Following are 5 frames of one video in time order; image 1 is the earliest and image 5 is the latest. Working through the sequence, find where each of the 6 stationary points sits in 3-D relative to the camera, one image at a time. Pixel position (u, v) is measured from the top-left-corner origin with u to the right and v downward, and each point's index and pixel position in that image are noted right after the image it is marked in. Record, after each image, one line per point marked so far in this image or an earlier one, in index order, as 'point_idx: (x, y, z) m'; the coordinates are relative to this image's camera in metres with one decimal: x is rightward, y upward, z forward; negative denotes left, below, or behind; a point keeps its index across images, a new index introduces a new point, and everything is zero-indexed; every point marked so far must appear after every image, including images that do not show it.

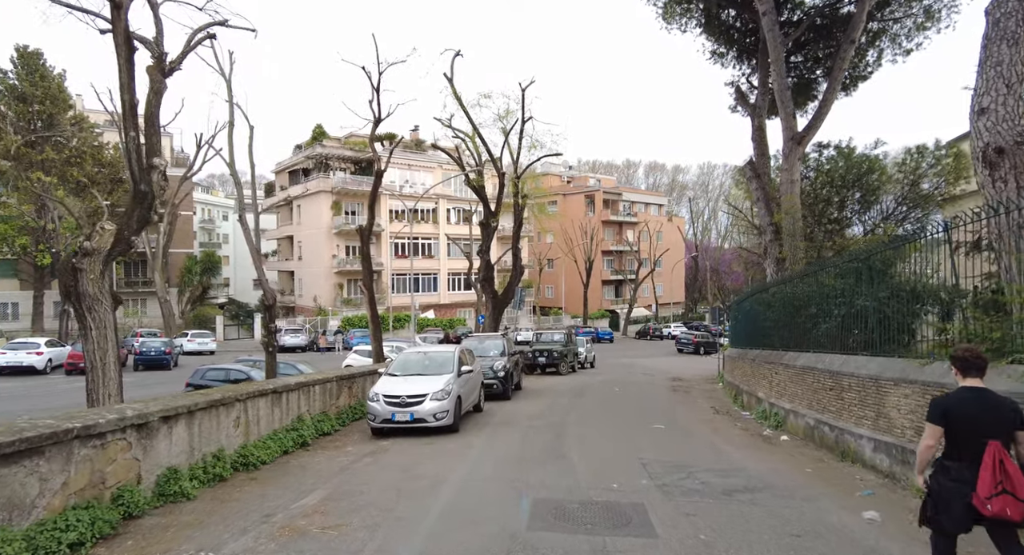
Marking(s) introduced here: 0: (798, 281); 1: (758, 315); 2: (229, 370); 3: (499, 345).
0: (+5.4, -0.1, +12.1) m
1: (+6.0, -0.9, +15.4) m
2: (-7.5, -2.5, +17.1) m
3: (-0.3, -1.7, +15.7) m
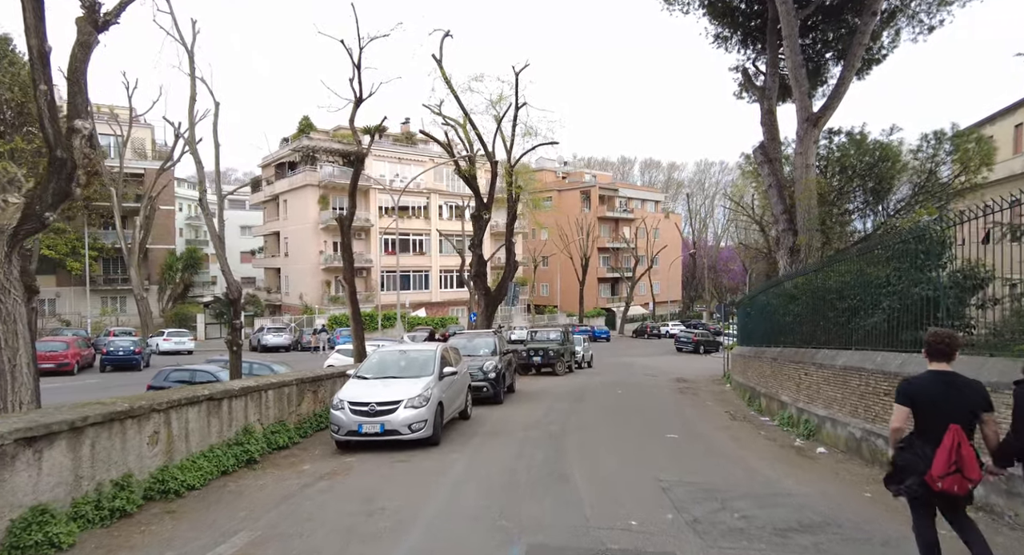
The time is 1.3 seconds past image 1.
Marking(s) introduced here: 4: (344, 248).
0: (+5.2, +0.1, +10.7) m
1: (+5.8, -0.7, +14.0) m
2: (-7.7, -2.3, +15.6) m
3: (-0.5, -1.5, +14.3) m
4: (-5.0, +0.8, +19.0) m
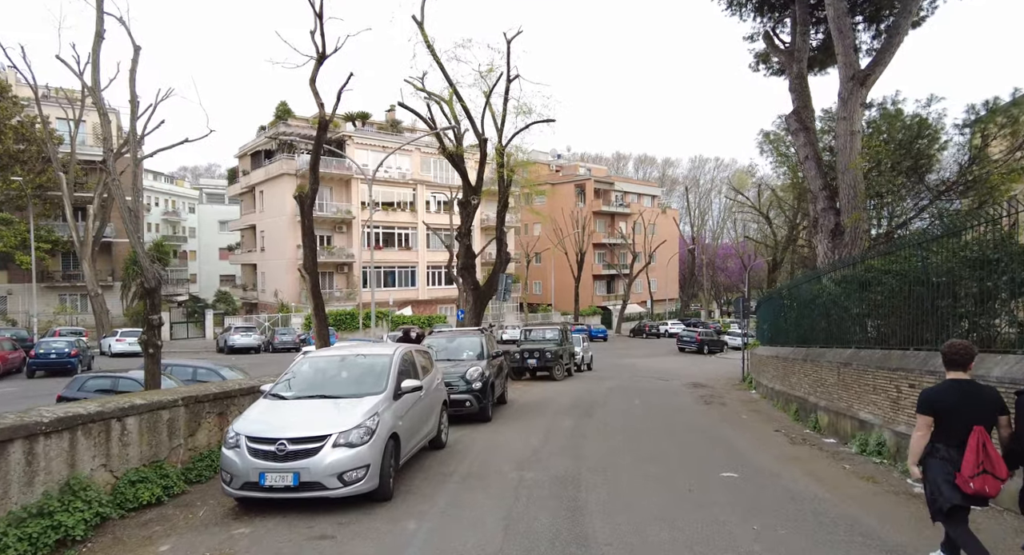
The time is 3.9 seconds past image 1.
0: (+5.1, +0.4, +7.9) m
1: (+5.6, -0.4, +11.2) m
2: (-7.9, -2.0, +12.7) m
3: (-0.6, -1.2, +11.4) m
4: (-5.2, +1.0, +16.1) m
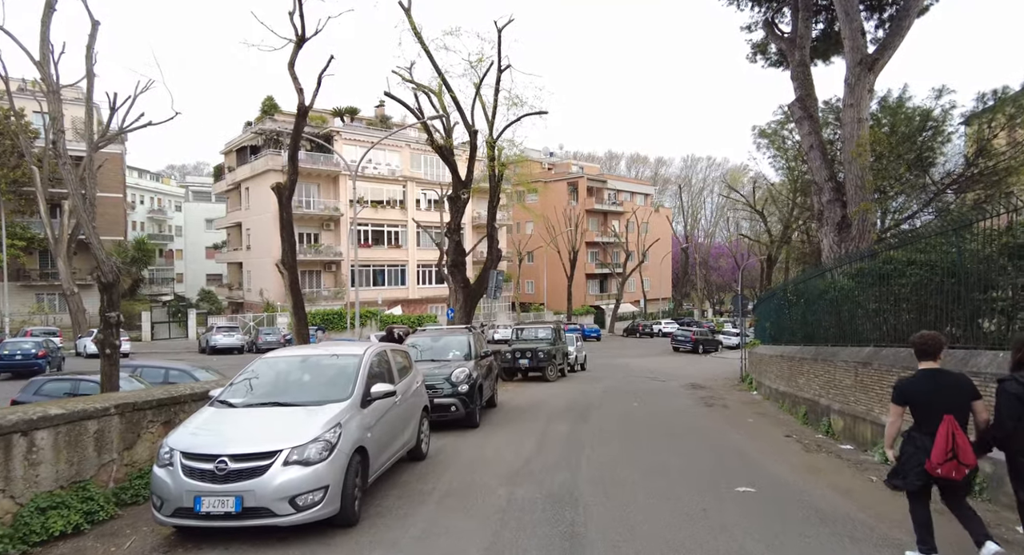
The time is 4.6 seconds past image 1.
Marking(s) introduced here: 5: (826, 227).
0: (+5.0, +0.5, +7.1) m
1: (+5.5, -0.3, +10.5) m
2: (-8.0, -1.9, +11.8) m
3: (-0.8, -1.1, +10.6) m
4: (-5.4, +1.1, +15.2) m
5: (+7.4, +1.2, +15.2) m
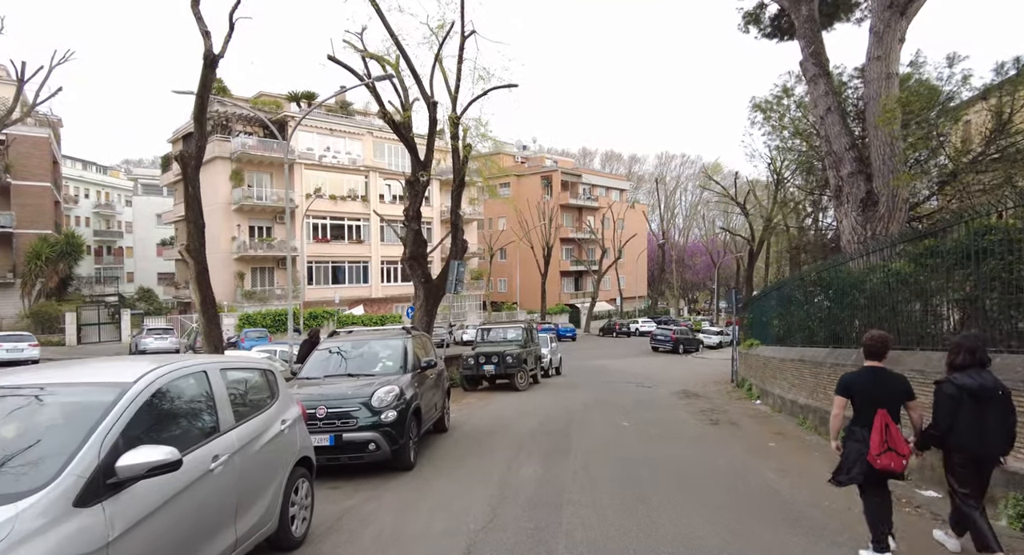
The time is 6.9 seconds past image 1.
0: (+4.5, +0.7, +4.6) m
1: (+4.9, -0.1, +8.0) m
2: (-8.7, -1.7, +8.7) m
3: (-1.4, -0.9, +7.8) m
4: (-6.2, +1.3, +12.3) m
5: (+6.7, +1.4, +12.8) m
